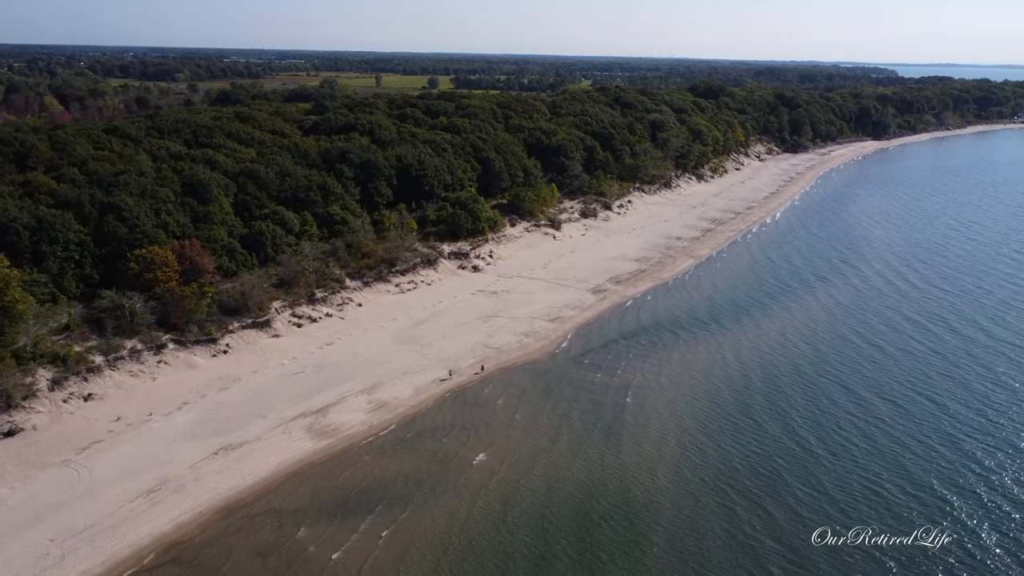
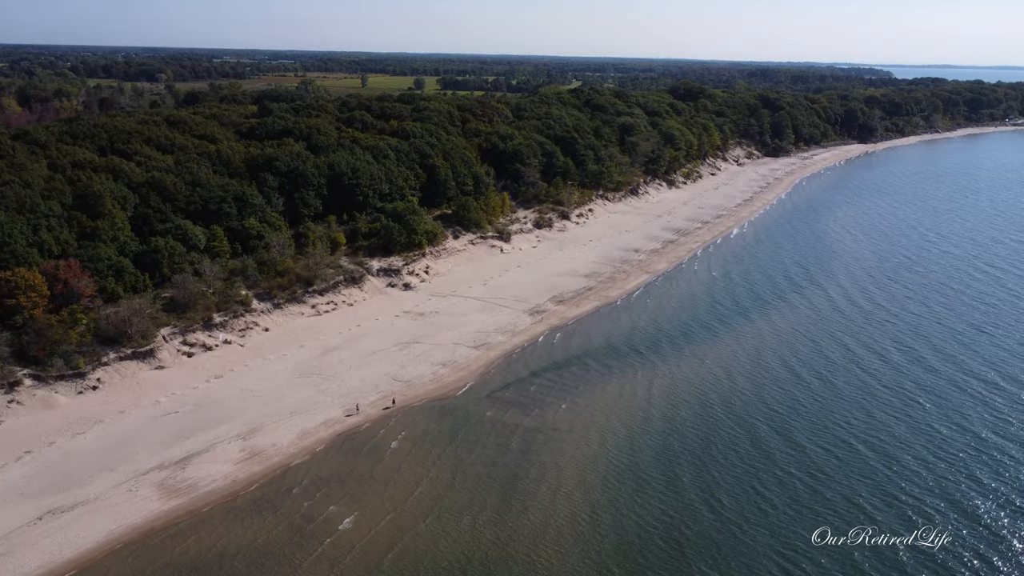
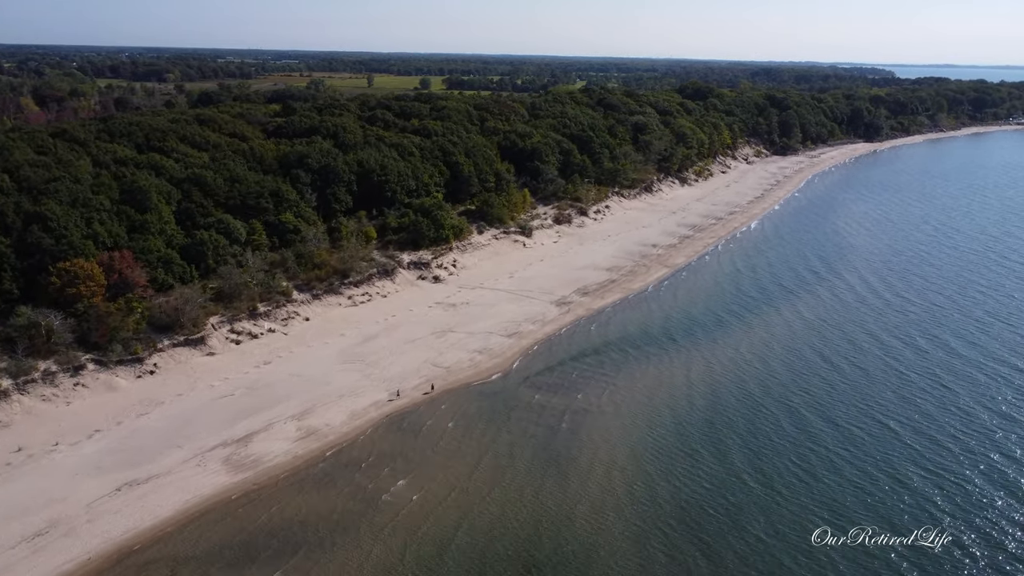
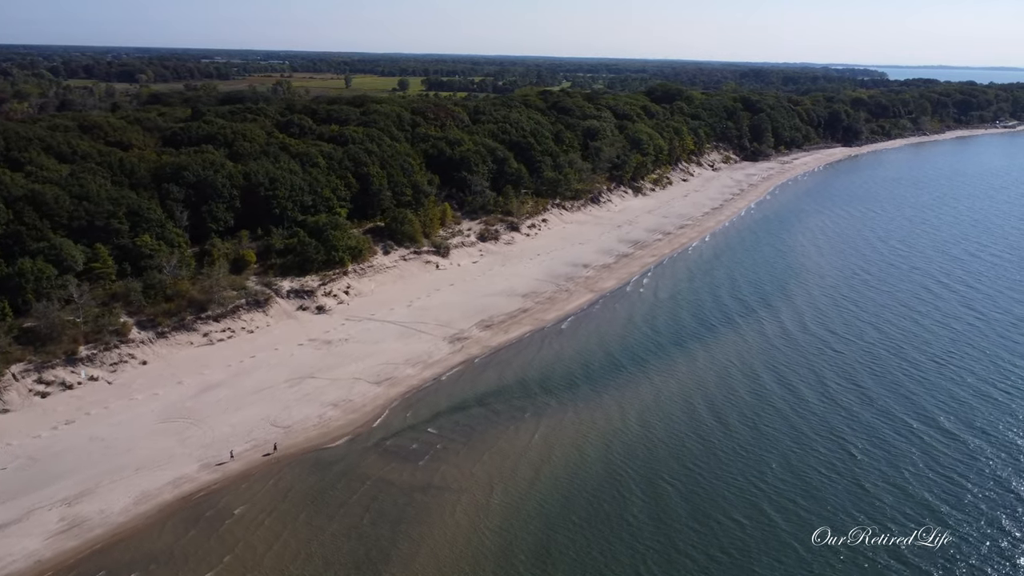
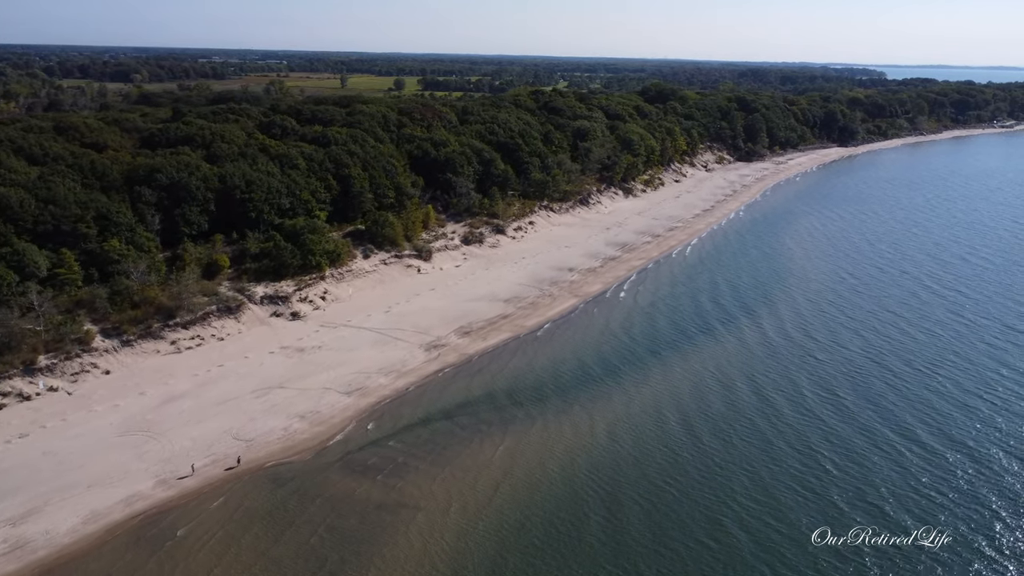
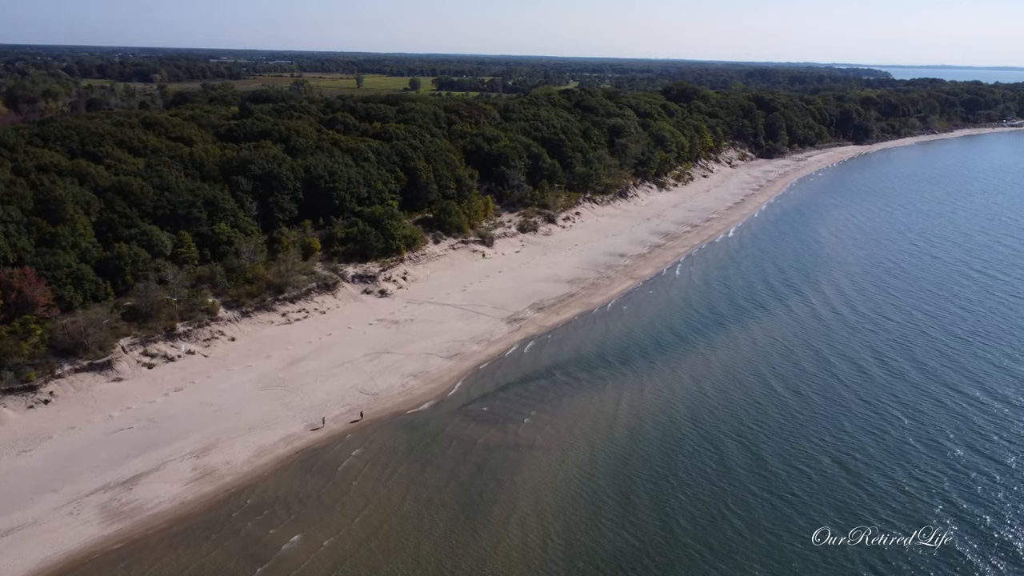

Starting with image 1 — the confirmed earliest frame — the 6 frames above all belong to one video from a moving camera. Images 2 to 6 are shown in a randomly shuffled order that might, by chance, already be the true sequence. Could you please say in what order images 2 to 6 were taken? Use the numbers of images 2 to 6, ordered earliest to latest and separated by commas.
3, 2, 6, 4, 5
